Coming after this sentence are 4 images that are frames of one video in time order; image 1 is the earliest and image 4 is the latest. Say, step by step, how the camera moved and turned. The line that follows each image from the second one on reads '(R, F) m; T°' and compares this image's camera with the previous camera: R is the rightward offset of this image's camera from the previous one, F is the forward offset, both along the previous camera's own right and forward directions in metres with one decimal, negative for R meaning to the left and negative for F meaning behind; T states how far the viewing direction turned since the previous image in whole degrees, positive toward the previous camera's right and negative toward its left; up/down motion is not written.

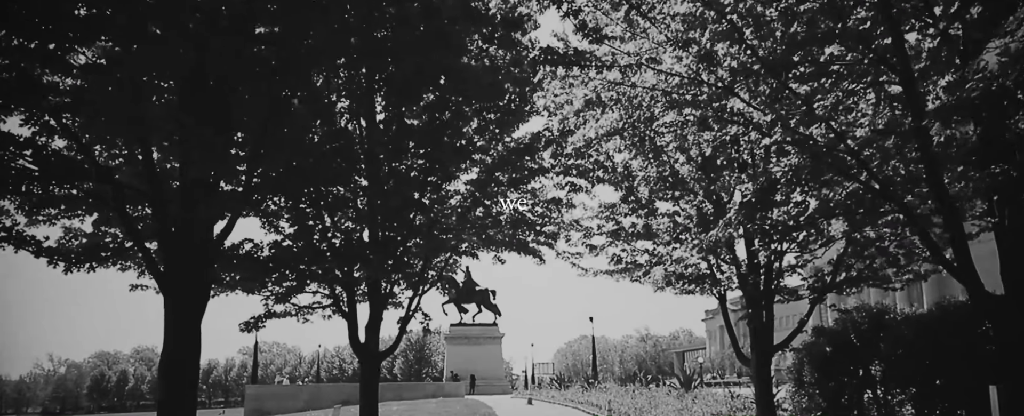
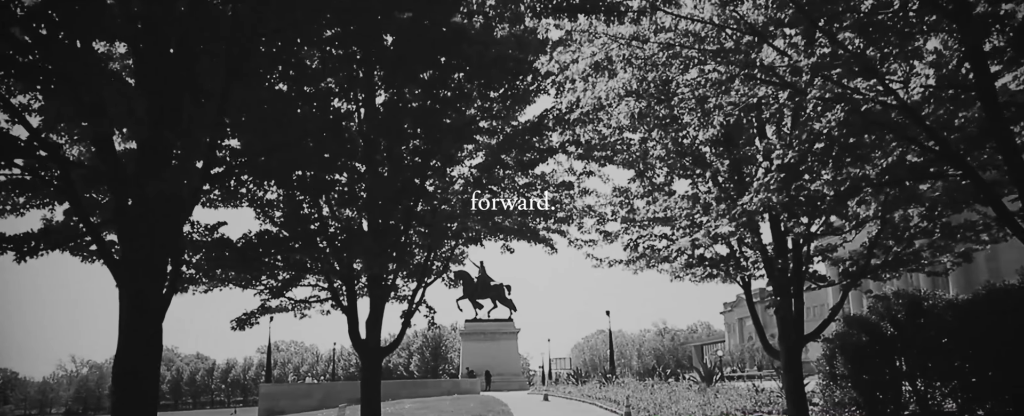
(+0.1, +0.9) m; -1°
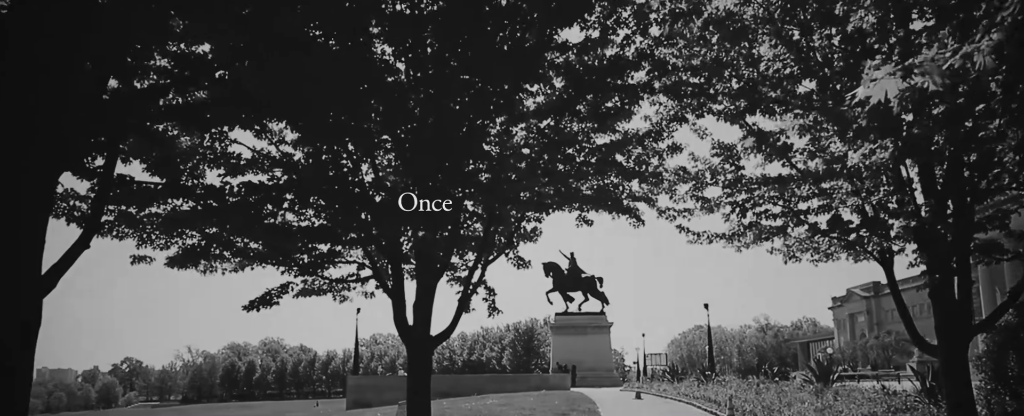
(+0.3, +2.2) m; -8°
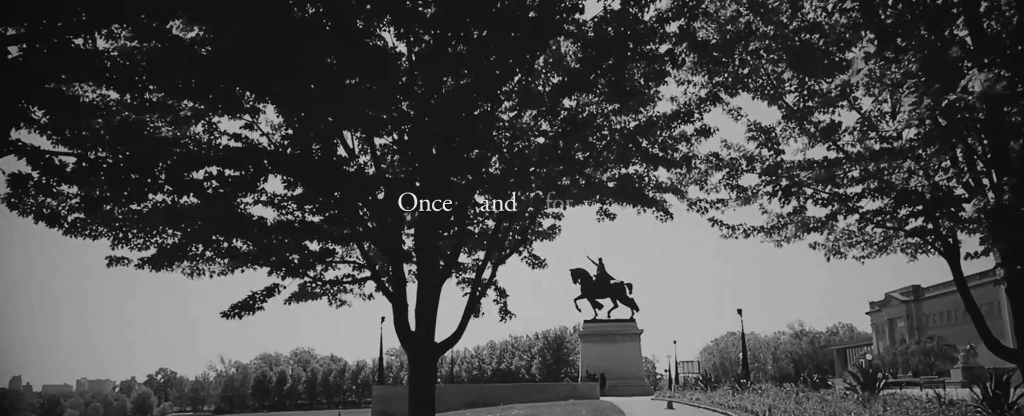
(+0.2, +1.1) m; -2°
